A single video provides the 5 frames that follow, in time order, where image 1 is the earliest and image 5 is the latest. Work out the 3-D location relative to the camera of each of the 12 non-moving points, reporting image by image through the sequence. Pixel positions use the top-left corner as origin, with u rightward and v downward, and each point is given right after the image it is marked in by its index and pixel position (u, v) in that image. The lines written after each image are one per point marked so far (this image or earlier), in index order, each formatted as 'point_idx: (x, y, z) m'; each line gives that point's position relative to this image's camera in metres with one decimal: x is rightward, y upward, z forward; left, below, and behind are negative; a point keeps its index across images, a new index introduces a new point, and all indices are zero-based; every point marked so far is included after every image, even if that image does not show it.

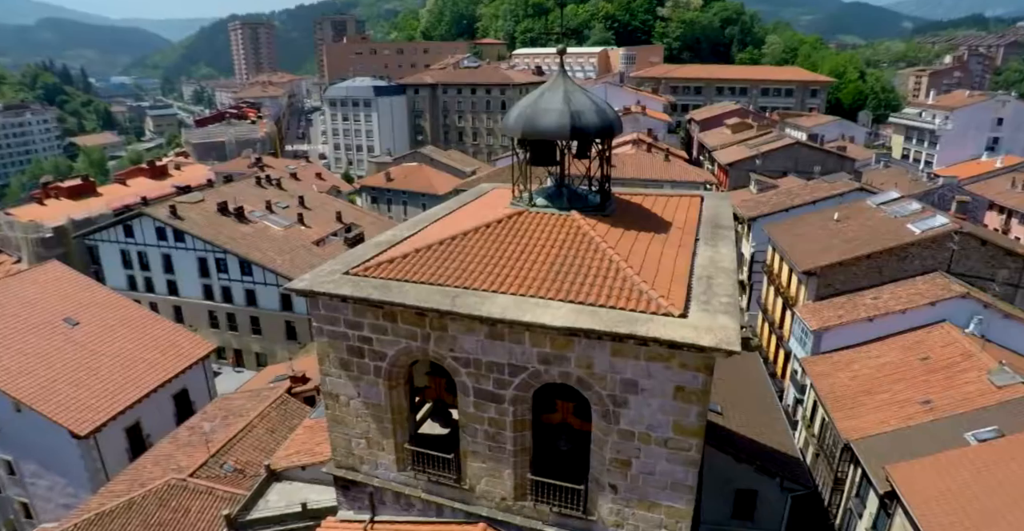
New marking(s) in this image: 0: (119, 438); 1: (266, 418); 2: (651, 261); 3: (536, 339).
0: (-11.3, -5.0, +18.1) m
1: (-6.8, -4.2, +17.3) m
2: (+1.7, 0.0, +7.6) m
3: (+0.3, -0.8, +6.5) m
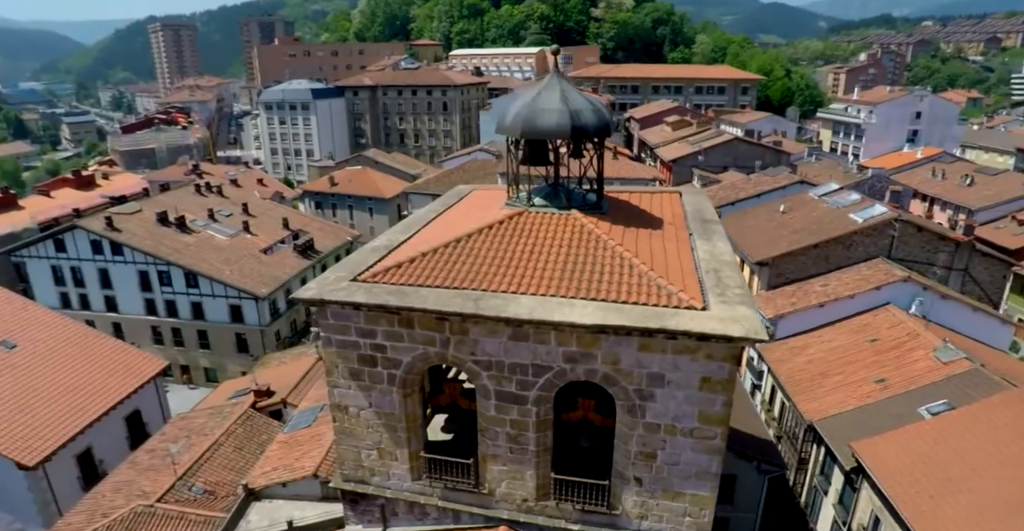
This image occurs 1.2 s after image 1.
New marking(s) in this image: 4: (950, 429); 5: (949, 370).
0: (-11.9, -5.4, +16.9) m
1: (-7.4, -4.5, +16.6) m
2: (+1.8, +0.1, +7.7) m
3: (+0.5, -0.8, +6.5) m
4: (+10.0, -3.7, +14.4) m
5: (+12.2, -2.9, +17.5) m
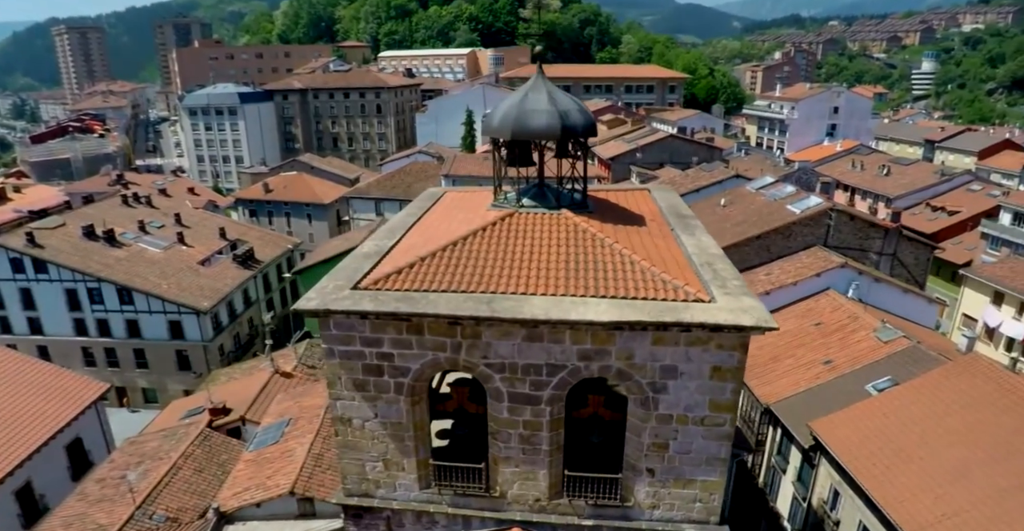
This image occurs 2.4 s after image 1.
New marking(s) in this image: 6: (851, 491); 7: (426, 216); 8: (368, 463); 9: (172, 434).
0: (-12.5, -5.9, +15.7) m
1: (-8.1, -4.8, +15.8) m
2: (+1.8, +0.1, +7.9) m
3: (+0.7, -0.7, +6.5) m
4: (+9.4, -3.3, +15.4) m
5: (+11.2, -2.5, +18.6) m
6: (+7.9, -5.3, +14.6) m
7: (-1.4, +0.8, +10.4) m
8: (-1.7, -2.4, +7.5) m
9: (-9.5, -4.7, +17.5) m
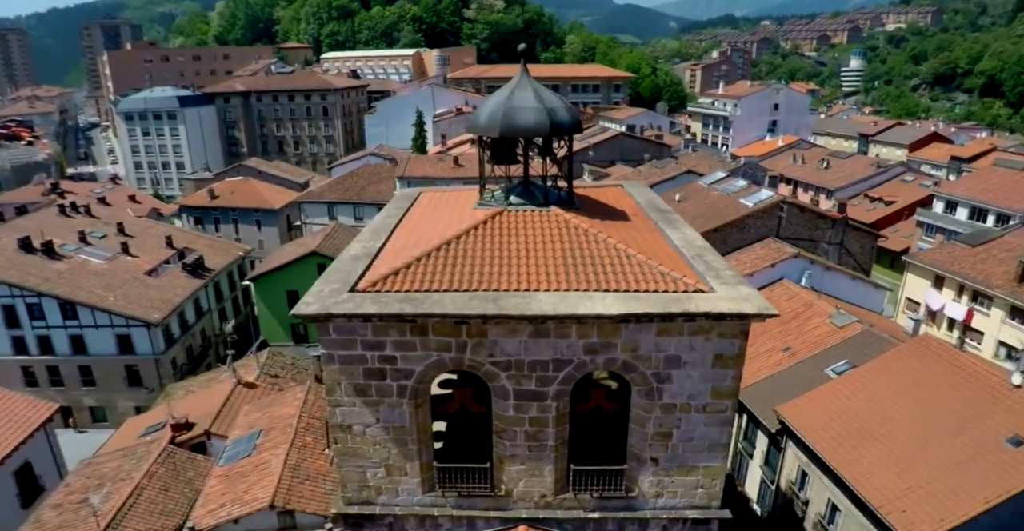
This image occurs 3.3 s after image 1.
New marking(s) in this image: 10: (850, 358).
0: (-13.0, -6.3, +14.6) m
1: (-8.6, -5.1, +15.1) m
2: (+1.7, +0.2, +8.0) m
3: (+0.7, -0.7, +6.6) m
4: (+8.9, -3.0, +16.1) m
5: (+10.3, -2.1, +19.5) m
6: (+7.4, -5.0, +15.2) m
7: (-1.7, +0.8, +10.2) m
8: (-1.7, -2.4, +7.4) m
9: (-10.1, -5.0, +16.7) m
10: (+9.8, -2.7, +18.2) m
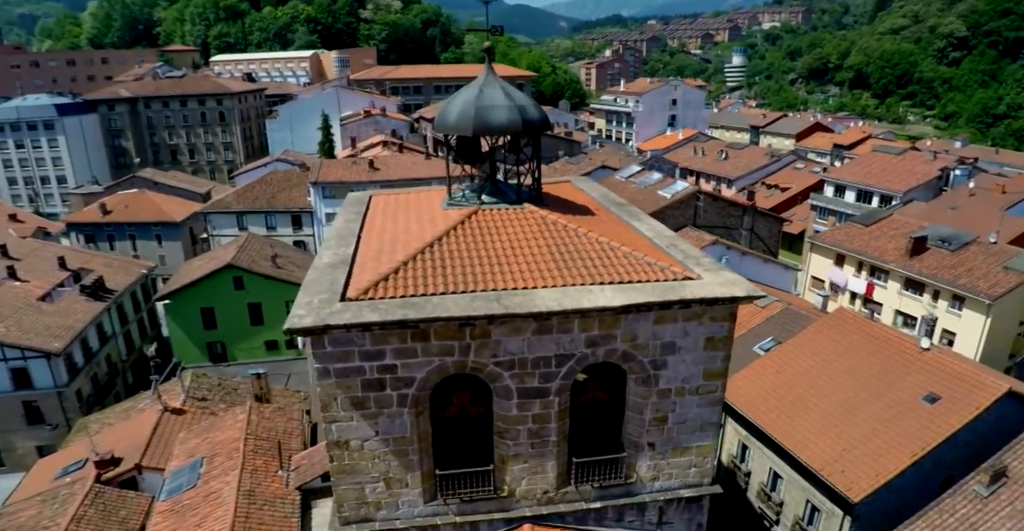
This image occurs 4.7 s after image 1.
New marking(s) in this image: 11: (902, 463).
0: (-13.6, -7.1, +12.8) m
1: (-9.4, -5.6, +13.8) m
2: (+1.5, +0.3, +8.3) m
3: (+0.8, -0.6, +6.7) m
4: (+7.6, -2.5, +17.3) m
5: (+8.5, -1.5, +20.8) m
6: (+6.4, -4.6, +16.2) m
7: (-2.2, +0.7, +10.0) m
8: (-1.6, -2.5, +7.1) m
9: (-11.1, -5.6, +15.2) m
10: (+8.2, -2.2, +19.5) m
11: (+8.1, -4.1, +13.0) m
